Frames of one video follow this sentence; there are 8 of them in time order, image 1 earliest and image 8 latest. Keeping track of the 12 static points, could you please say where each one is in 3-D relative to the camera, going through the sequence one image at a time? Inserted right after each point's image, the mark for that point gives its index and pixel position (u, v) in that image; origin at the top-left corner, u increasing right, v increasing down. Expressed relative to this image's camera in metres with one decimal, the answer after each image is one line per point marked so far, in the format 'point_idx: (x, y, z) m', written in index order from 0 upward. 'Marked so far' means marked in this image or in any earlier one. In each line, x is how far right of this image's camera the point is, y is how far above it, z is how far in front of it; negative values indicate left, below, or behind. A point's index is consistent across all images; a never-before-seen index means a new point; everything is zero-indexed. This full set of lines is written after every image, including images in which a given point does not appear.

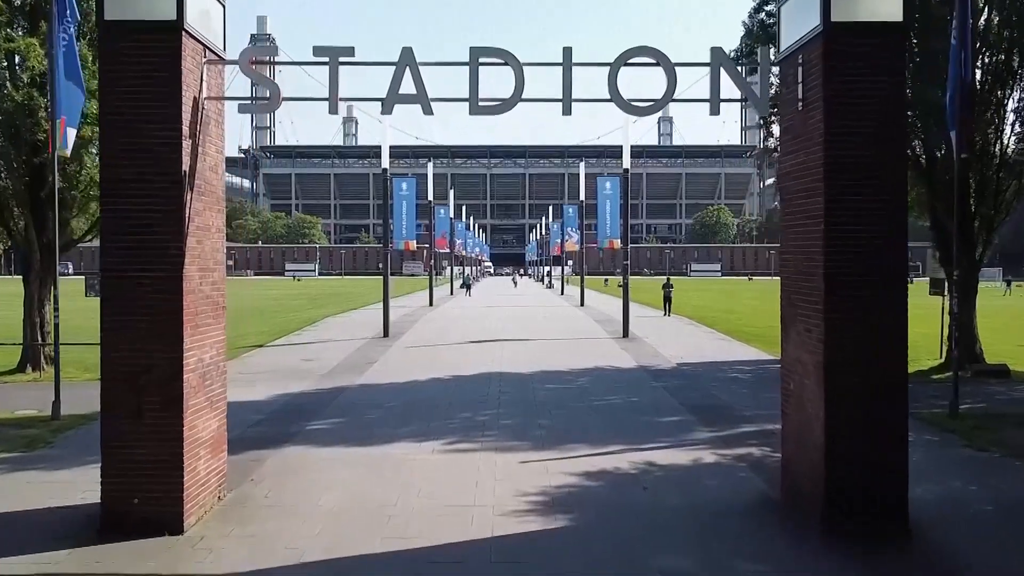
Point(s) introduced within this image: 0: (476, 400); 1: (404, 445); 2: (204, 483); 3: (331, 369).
0: (-0.7, -2.0, +14.4) m
1: (-1.6, -2.2, +11.2) m
2: (-3.2, -2.0, +8.3) m
3: (-4.1, -1.9, +17.9) m
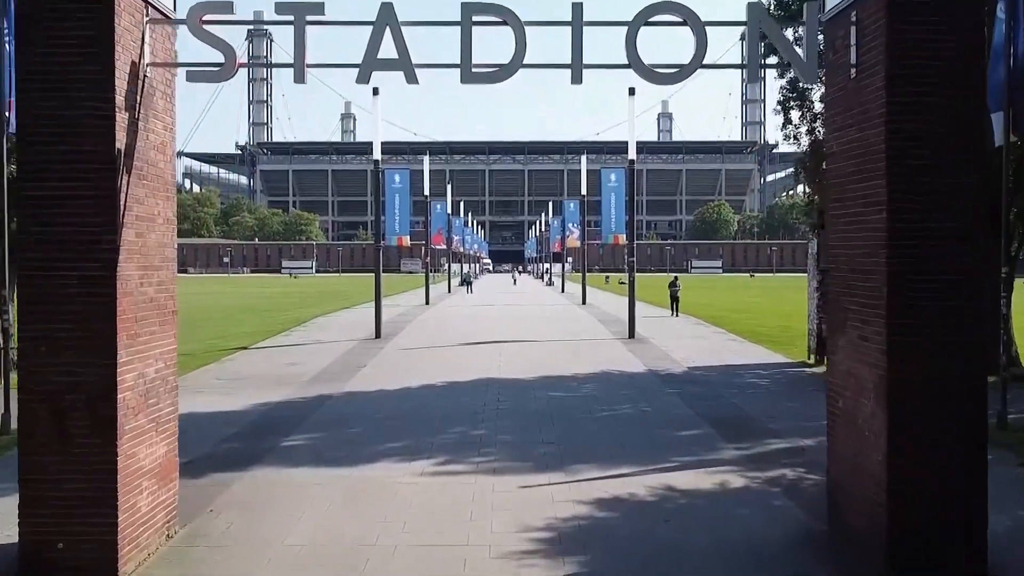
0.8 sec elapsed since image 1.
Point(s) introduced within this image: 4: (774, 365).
0: (-0.7, -2.0, +13.1) m
1: (-1.6, -2.2, +10.0) m
2: (-3.2, -2.1, +7.0) m
3: (-4.2, -1.8, +16.6) m
4: (+5.9, -1.7, +17.7) m
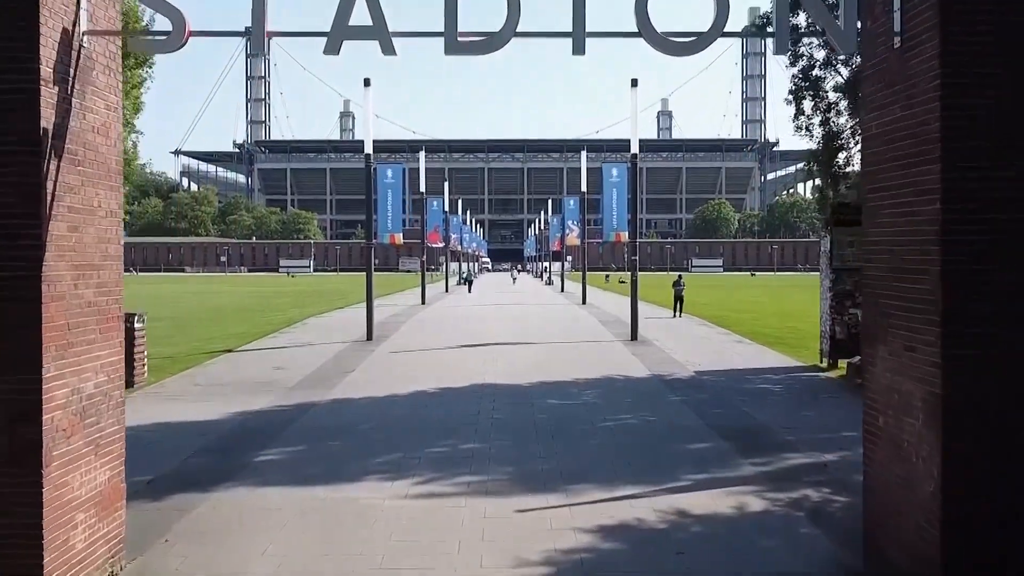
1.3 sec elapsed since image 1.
0: (-0.7, -2.0, +12.2) m
1: (-1.6, -2.2, +9.0) m
2: (-3.3, -2.1, +6.1) m
3: (-4.2, -1.8, +15.7) m
4: (+5.8, -1.7, +16.8) m
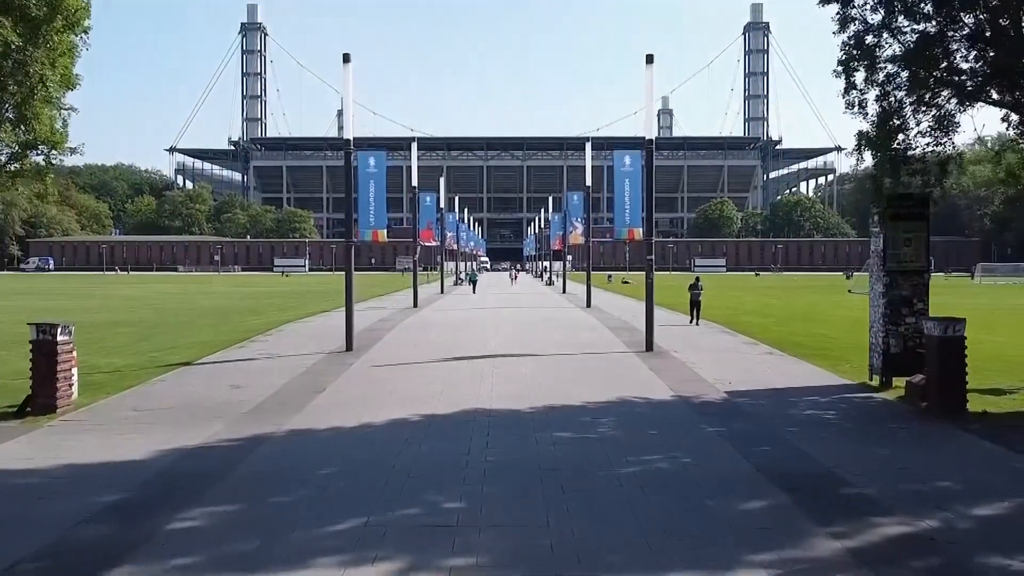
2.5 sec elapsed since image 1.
0: (-0.8, -2.1, +9.7) m
1: (-1.7, -2.3, +6.5) m
2: (-3.3, -2.2, +3.6) m
3: (-4.2, -1.9, +13.1) m
4: (+5.8, -1.8, +14.3) m
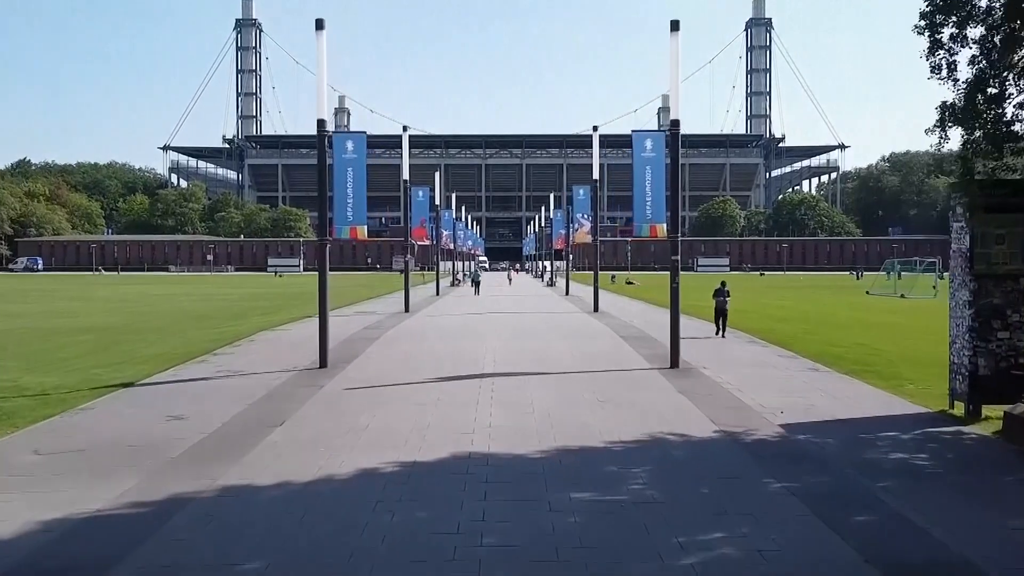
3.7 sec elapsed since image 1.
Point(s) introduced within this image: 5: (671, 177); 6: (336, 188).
0: (-0.7, -2.3, +6.9) m
1: (-1.6, -2.5, +3.8) m
2: (-3.3, -2.3, +0.8) m
3: (-4.2, -2.1, +10.4) m
4: (+5.8, -2.0, +11.6) m
5: (+3.3, +2.2, +16.5) m
6: (-4.2, +2.4, +19.3) m
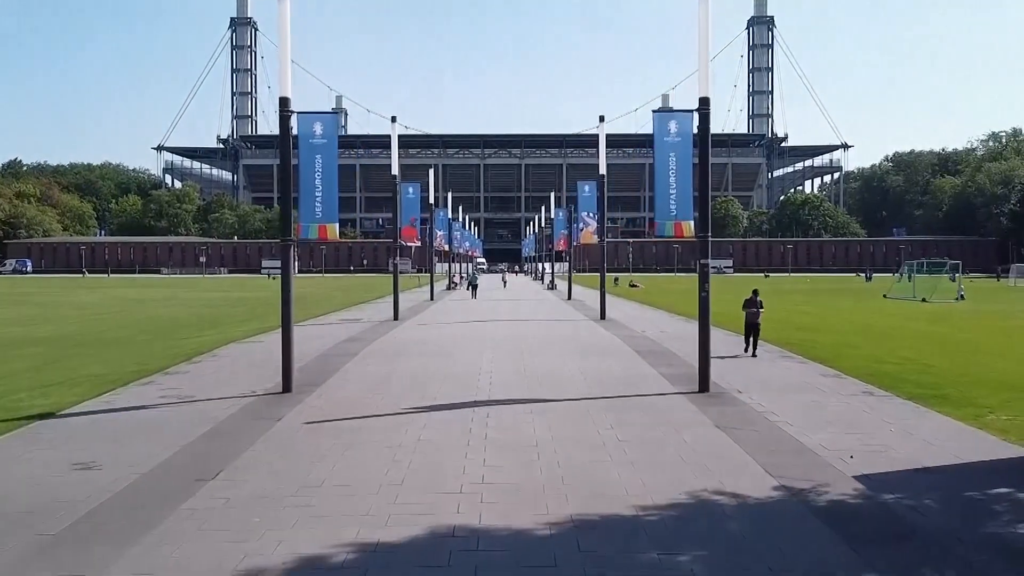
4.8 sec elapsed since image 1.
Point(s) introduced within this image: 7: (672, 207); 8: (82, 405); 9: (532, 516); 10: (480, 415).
0: (-0.7, -2.4, +4.4) m
1: (-1.6, -2.6, +1.3) m
2: (-3.3, -2.5, -1.7) m
3: (-4.2, -2.2, +7.9) m
4: (+5.8, -2.1, +9.1) m
5: (+3.3, +2.1, +14.0) m
6: (-4.2, +2.2, +16.8) m
7: (+3.7, +2.0, +19.8) m
8: (-7.1, -1.9, +13.2) m
9: (+0.2, -2.2, +7.6) m
10: (-0.5, -1.8, +11.5) m
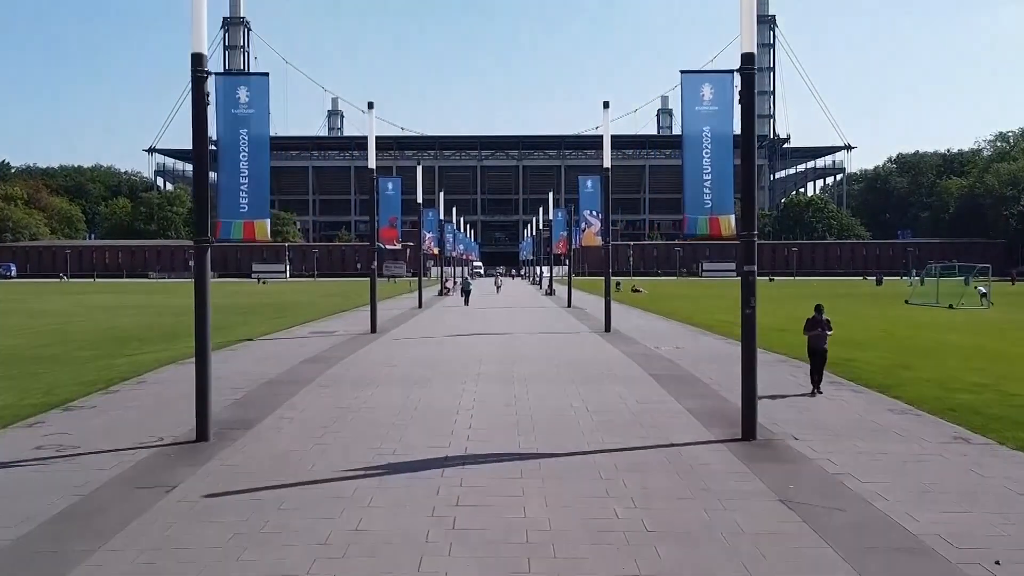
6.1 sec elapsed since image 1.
0: (-0.9, -2.6, +1.2) m
1: (-1.8, -2.8, -1.9) m
2: (-3.4, -2.6, -4.9) m
3: (-4.4, -2.4, +4.7) m
4: (+5.6, -2.3, +5.9) m
5: (+3.1, +1.9, +10.8) m
6: (-4.4, +2.0, +13.6) m
7: (+3.5, +1.8, +16.7) m
8: (-7.3, -2.1, +10.1) m
9: (0.0, -2.3, +4.4) m
10: (-0.6, -2.0, +8.3) m
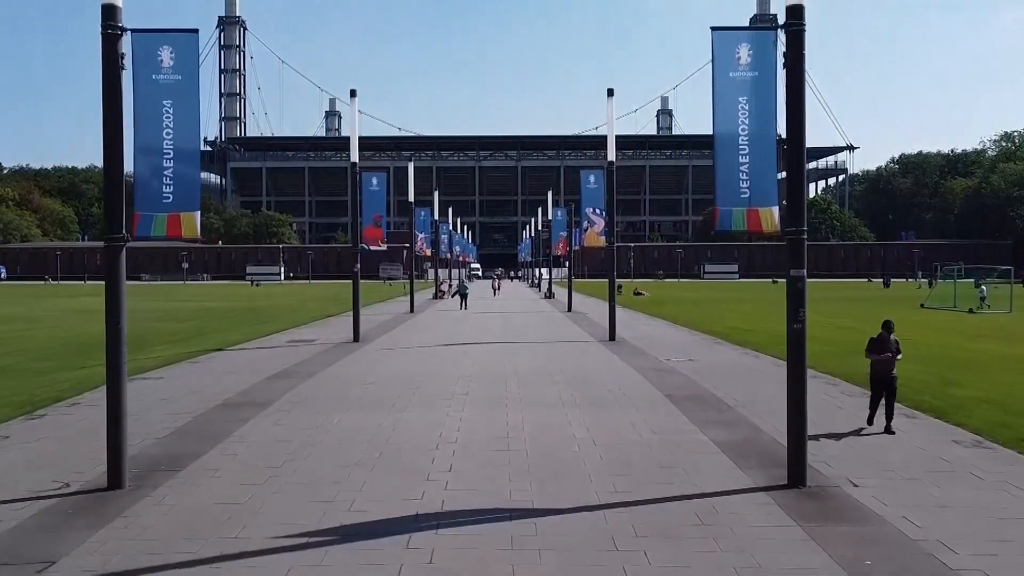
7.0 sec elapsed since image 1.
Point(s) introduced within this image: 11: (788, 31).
0: (-1.0, -2.7, -0.8) m
1: (-1.9, -2.8, -3.9) m
2: (-3.5, -2.7, -6.9) m
3: (-4.5, -2.5, +2.7) m
4: (+5.5, -2.4, +3.9) m
5: (+3.0, +1.8, +8.8) m
6: (-4.5, +1.9, +11.6) m
7: (+3.4, +1.7, +14.7) m
8: (-7.4, -2.2, +8.0) m
9: (-0.1, -2.4, +2.4) m
10: (-0.8, -2.1, +6.3) m
11: (+2.9, +2.8, +8.6) m
